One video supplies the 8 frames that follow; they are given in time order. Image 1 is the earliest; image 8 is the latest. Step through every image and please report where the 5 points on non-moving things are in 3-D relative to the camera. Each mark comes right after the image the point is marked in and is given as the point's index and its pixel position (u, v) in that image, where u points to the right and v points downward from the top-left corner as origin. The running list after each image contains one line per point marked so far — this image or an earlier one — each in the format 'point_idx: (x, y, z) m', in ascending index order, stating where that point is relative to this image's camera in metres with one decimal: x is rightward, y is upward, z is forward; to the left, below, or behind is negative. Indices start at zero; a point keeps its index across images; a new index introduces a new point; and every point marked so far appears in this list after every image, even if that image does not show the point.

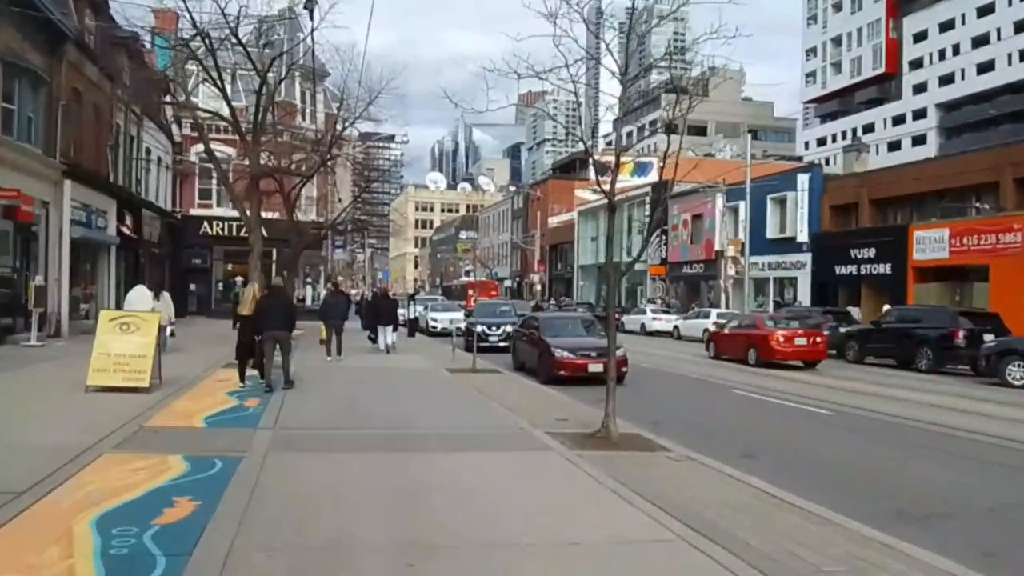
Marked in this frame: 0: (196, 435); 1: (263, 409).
0: (-3.3, -1.6, +10.8) m
1: (-3.1, -1.5, +12.9) m
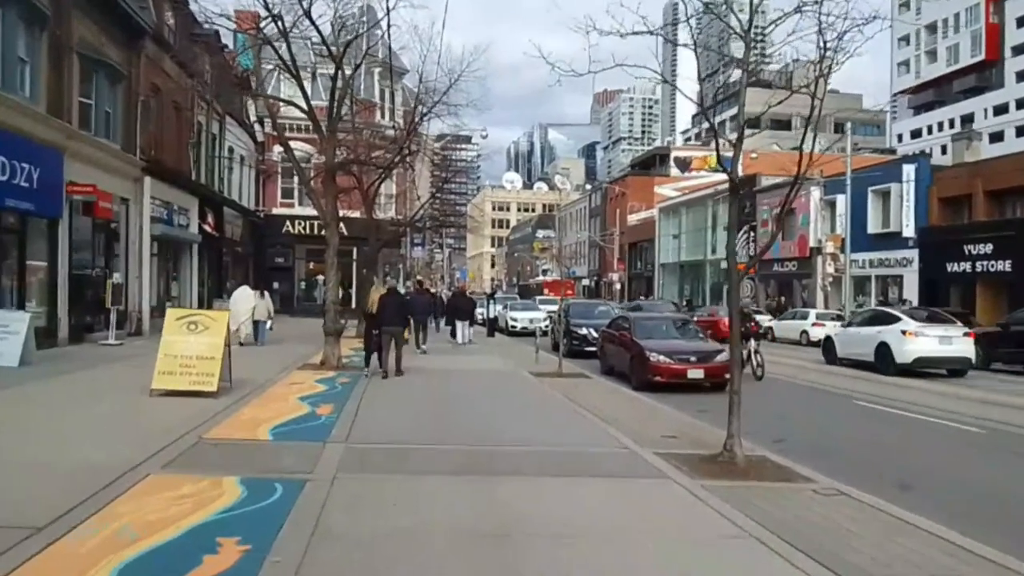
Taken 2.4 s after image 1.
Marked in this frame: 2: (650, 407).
0: (-2.4, -1.5, +9.6) m
1: (-2.0, -1.5, +11.7) m
2: (+2.1, -1.8, +15.1) m
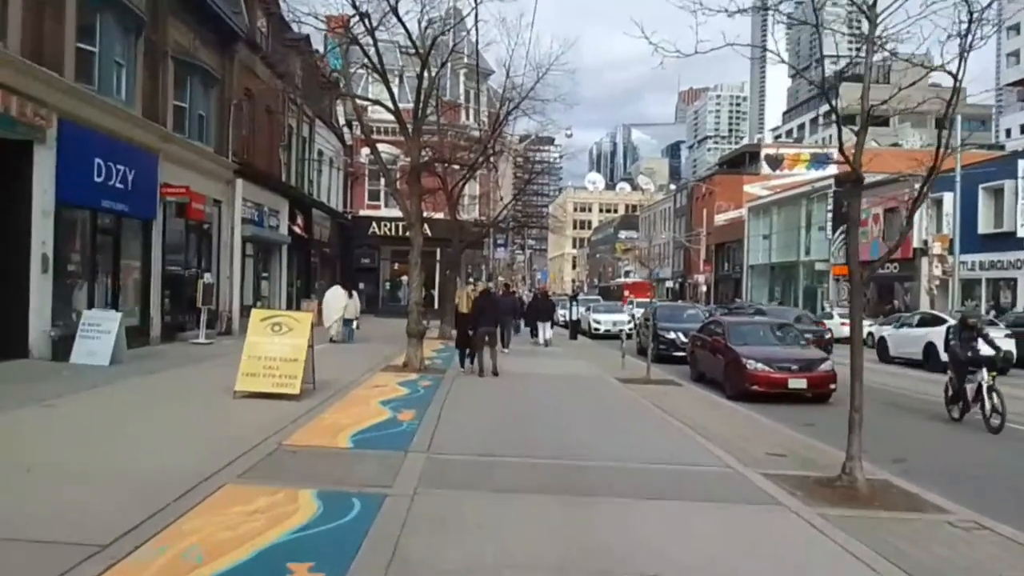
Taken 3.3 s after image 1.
0: (-1.5, -1.5, +9.2) m
1: (-1.0, -1.5, +11.3) m
2: (+3.3, -1.9, +14.3) m
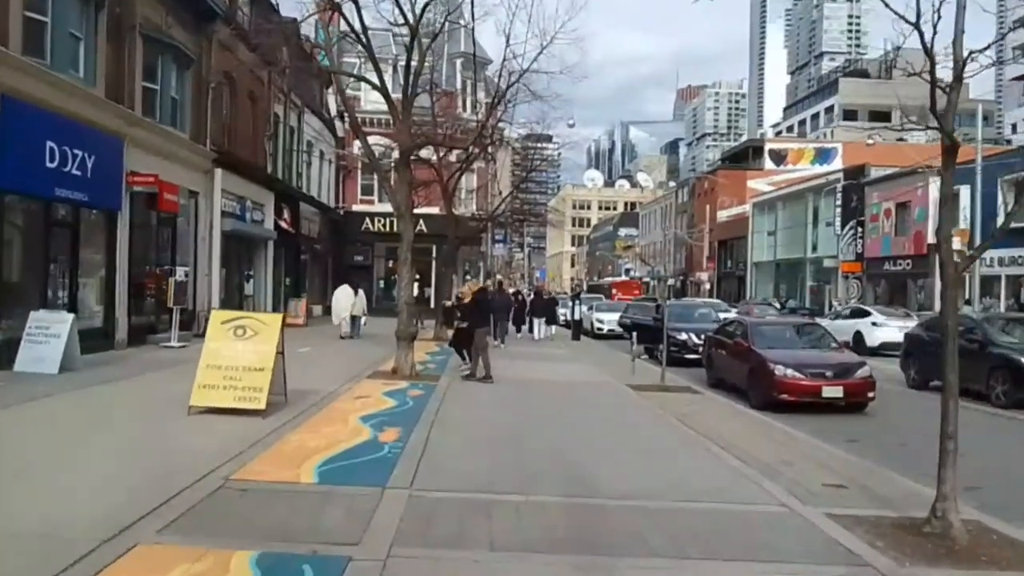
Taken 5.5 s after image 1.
0: (-1.5, -1.5, +7.4) m
1: (-1.0, -1.5, +9.4) m
2: (+3.3, -1.8, +12.5) m
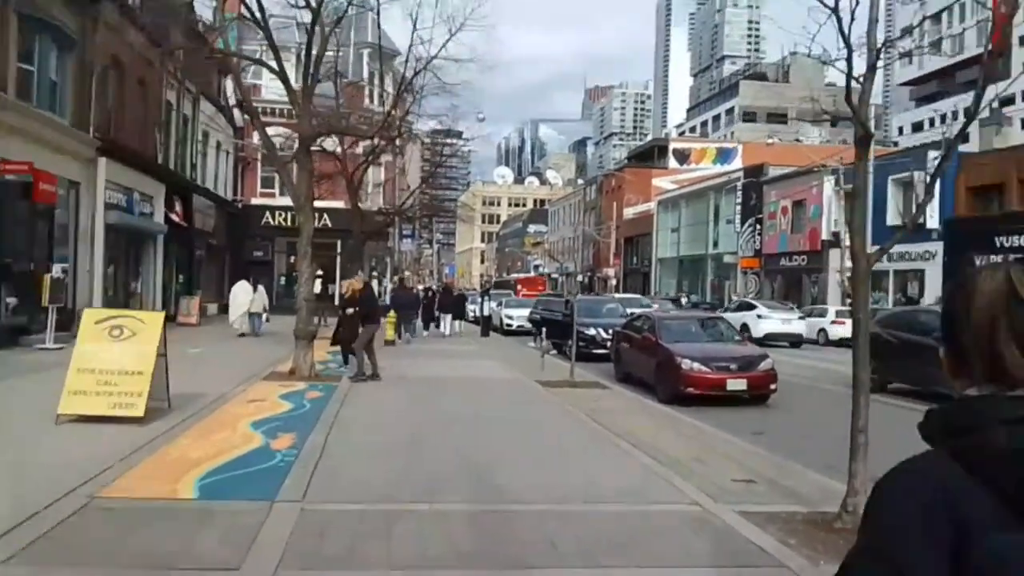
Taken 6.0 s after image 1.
0: (-2.2, -1.5, +6.6) m
1: (-1.9, -1.5, +8.7) m
2: (+2.2, -1.7, +12.2) m
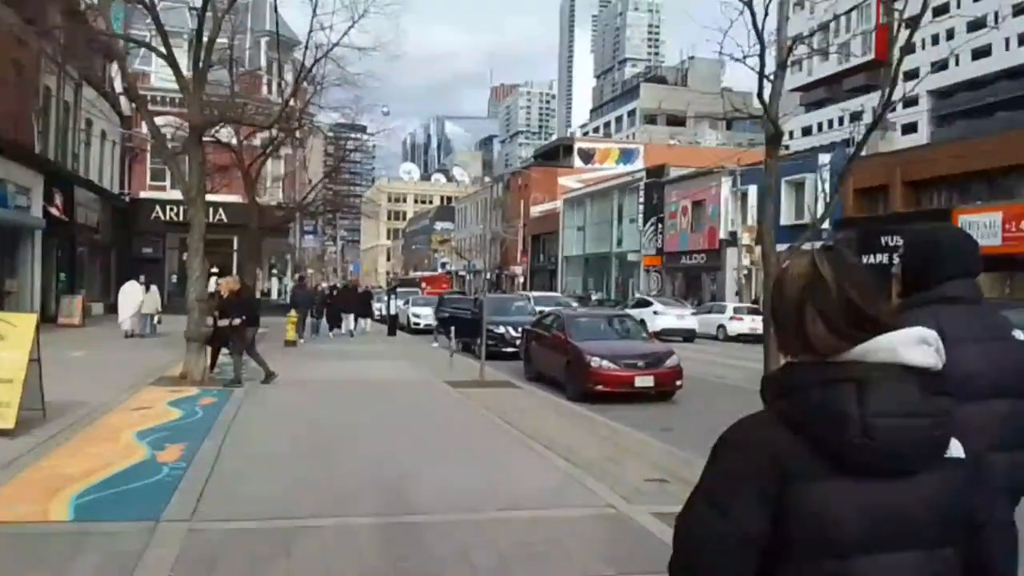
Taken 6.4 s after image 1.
0: (-2.7, -1.5, +5.9) m
1: (-2.6, -1.4, +8.0) m
2: (+1.2, -1.7, +11.8) m
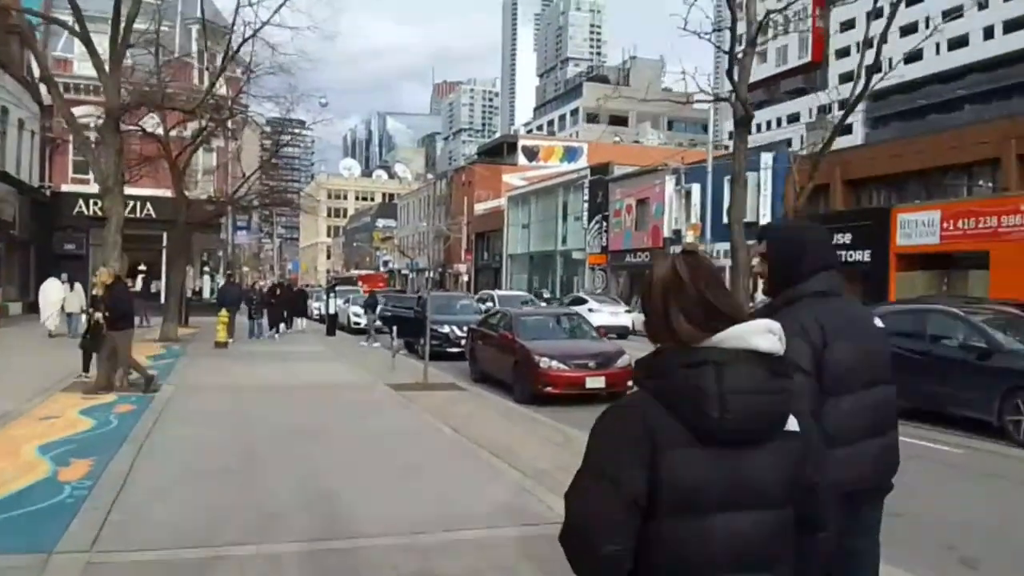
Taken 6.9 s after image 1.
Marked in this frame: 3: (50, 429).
0: (-2.9, -1.4, +5.0) m
1: (-2.9, -1.4, +7.1) m
2: (+0.6, -1.7, +11.1) m
3: (-4.4, -1.3, +9.6) m
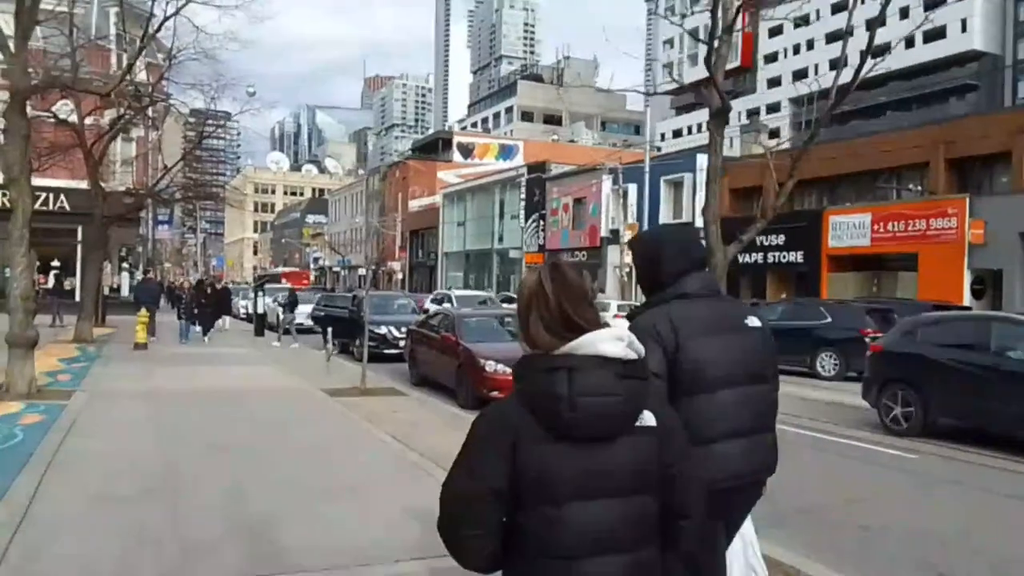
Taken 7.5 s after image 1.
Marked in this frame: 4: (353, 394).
0: (-3.0, -1.4, +4.1) m
1: (-3.2, -1.4, +6.2) m
2: (0.0, -1.7, +10.4) m
3: (-4.8, -1.3, +8.5) m
4: (-2.1, -1.5, +14.1) m
